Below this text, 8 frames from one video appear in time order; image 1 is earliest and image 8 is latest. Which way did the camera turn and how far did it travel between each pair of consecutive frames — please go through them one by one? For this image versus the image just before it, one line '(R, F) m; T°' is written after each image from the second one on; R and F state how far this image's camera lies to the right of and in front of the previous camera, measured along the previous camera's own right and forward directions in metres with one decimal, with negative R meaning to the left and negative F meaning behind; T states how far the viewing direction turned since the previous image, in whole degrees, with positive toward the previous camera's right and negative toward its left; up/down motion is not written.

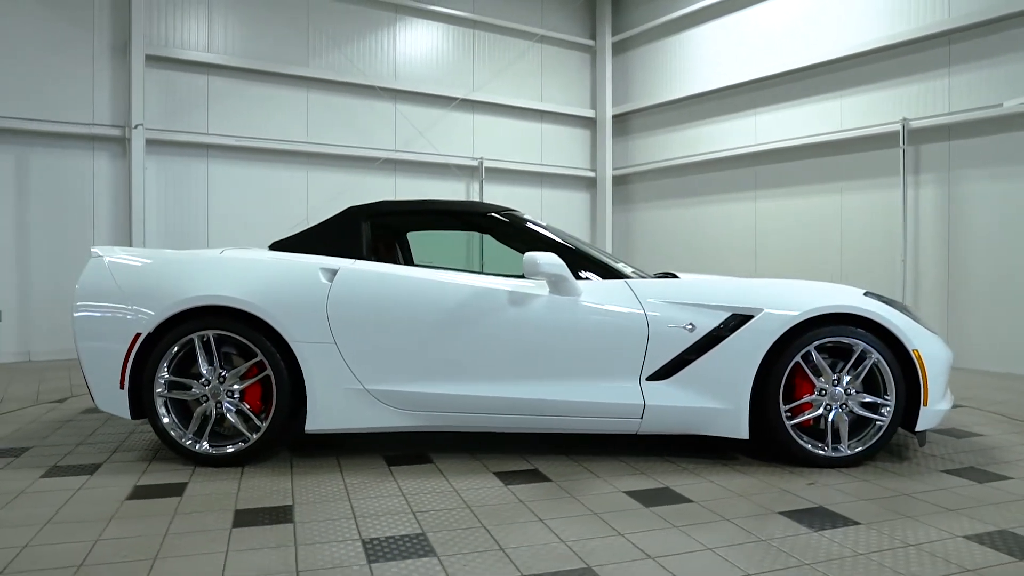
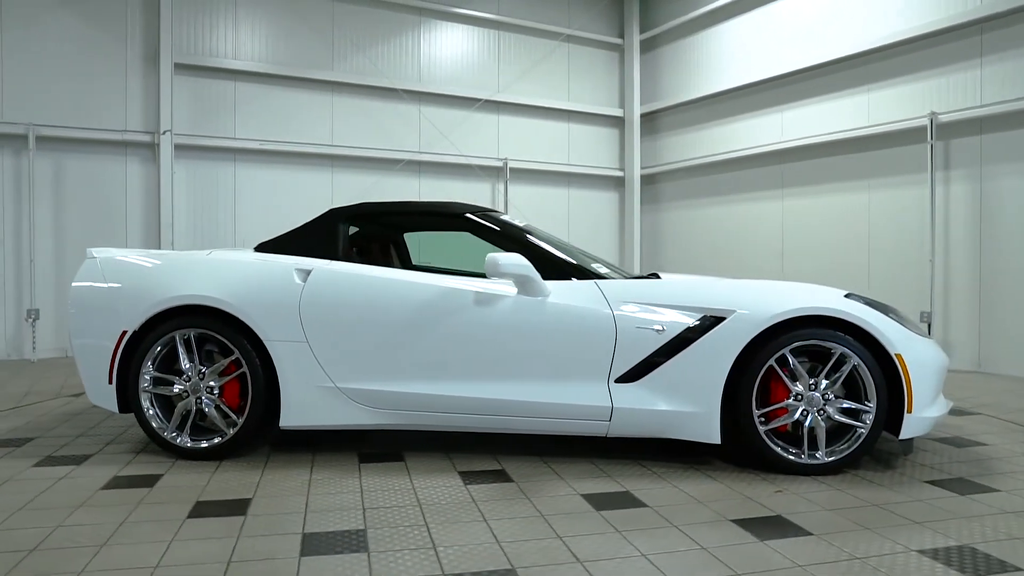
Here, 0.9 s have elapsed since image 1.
(+0.4, 0.0) m; -4°
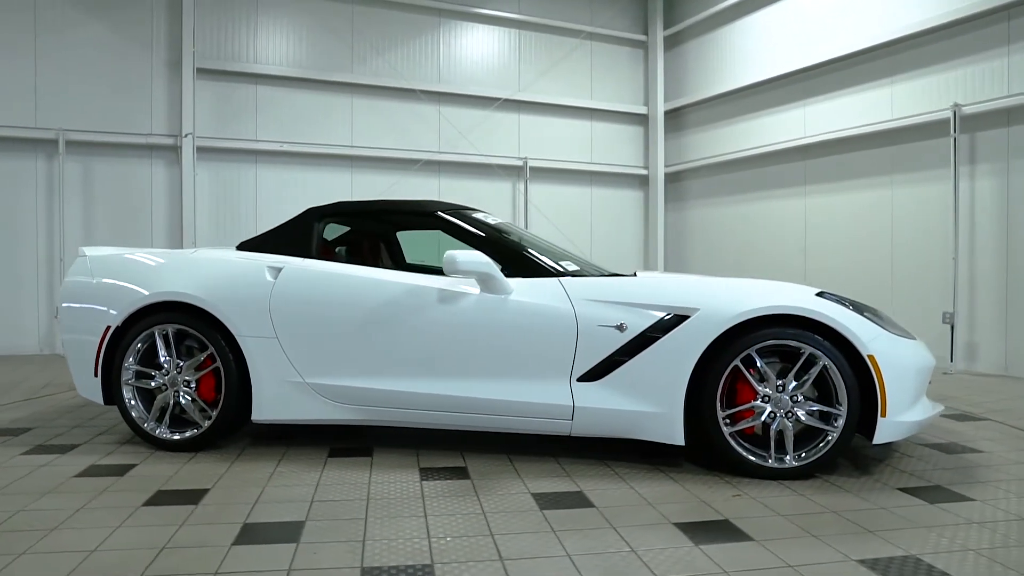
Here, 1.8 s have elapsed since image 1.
(+0.4, 0.0) m; -4°
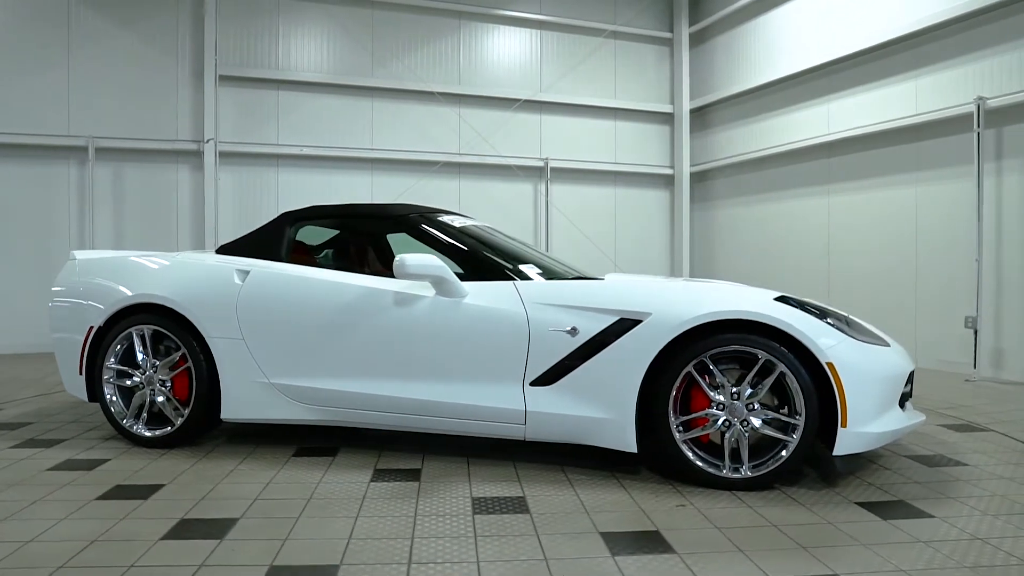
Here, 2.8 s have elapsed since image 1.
(+0.4, 0.0) m; -4°
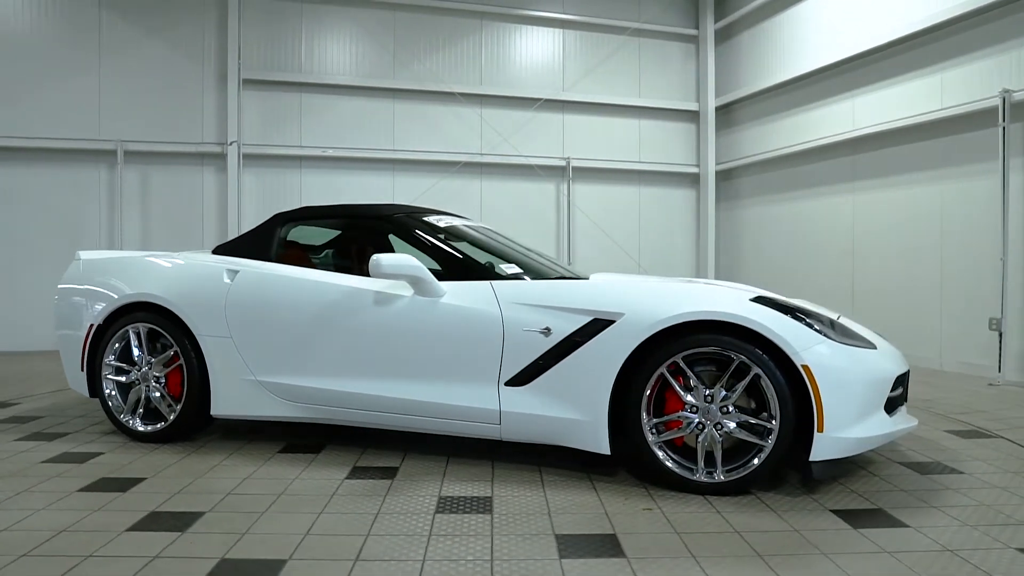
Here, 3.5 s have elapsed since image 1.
(+0.3, 0.0) m; -3°
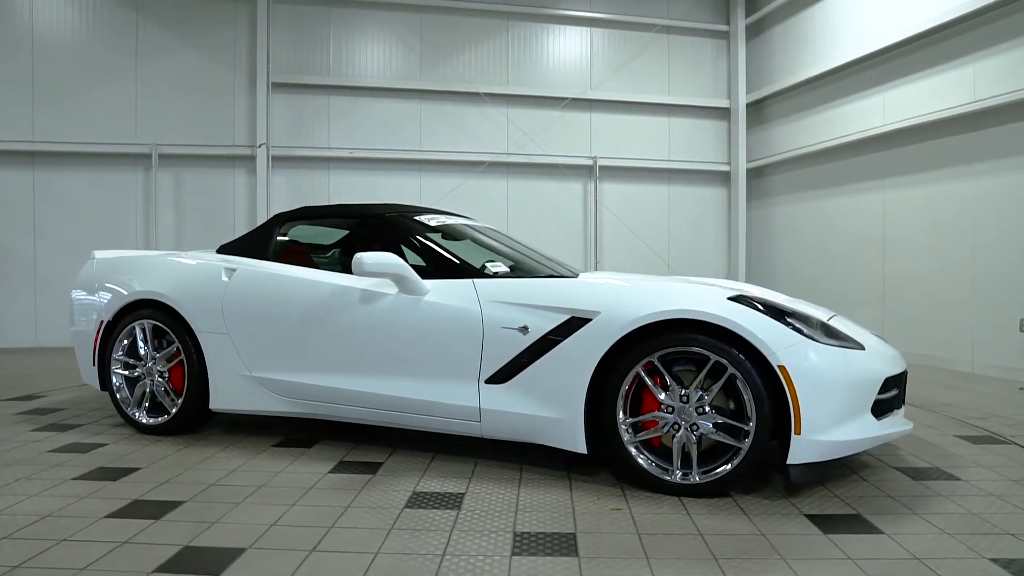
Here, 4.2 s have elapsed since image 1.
(+0.3, 0.0) m; -4°
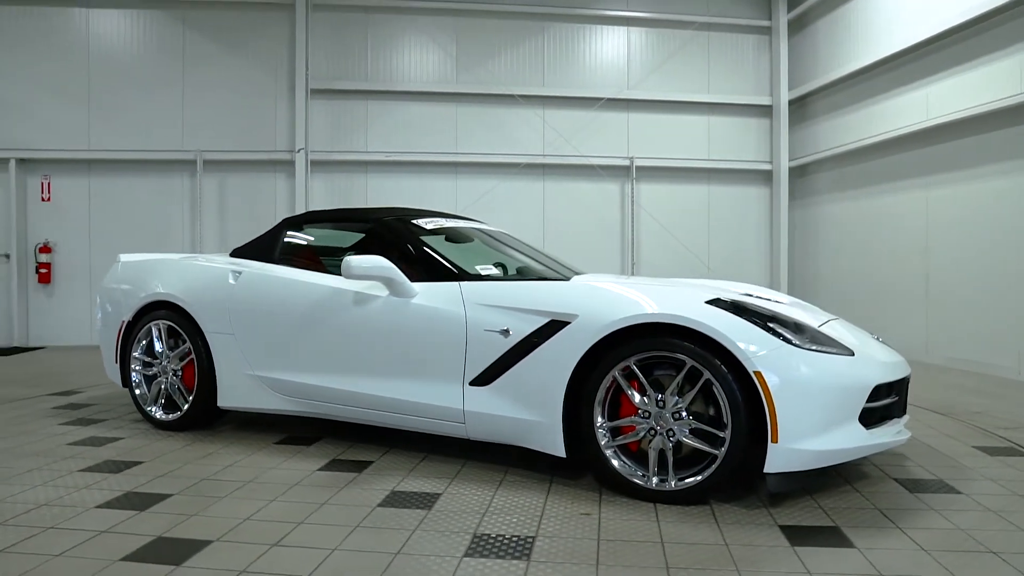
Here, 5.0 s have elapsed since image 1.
(+0.3, 0.0) m; -5°
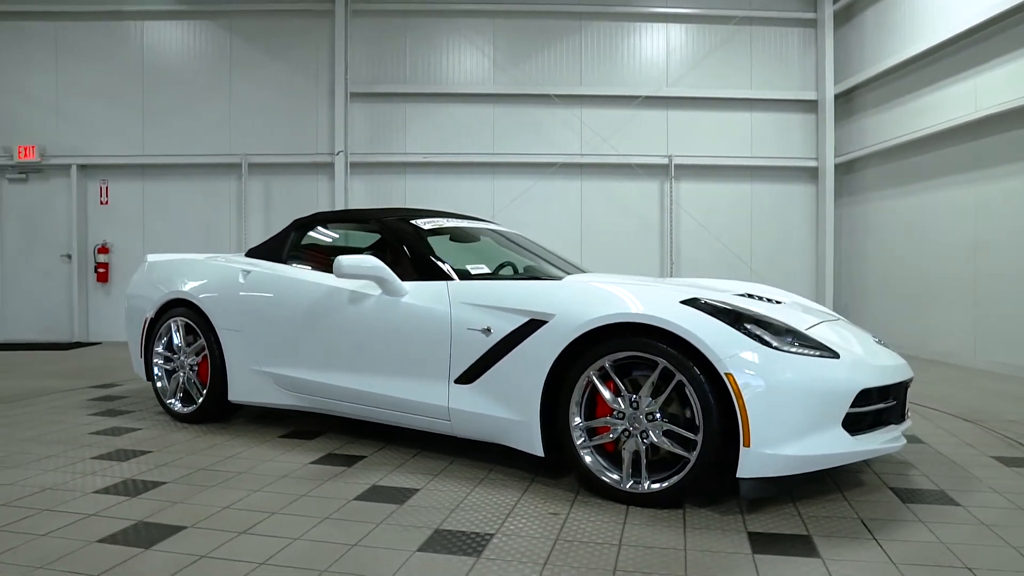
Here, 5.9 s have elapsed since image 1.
(+0.3, 0.0) m; -5°
